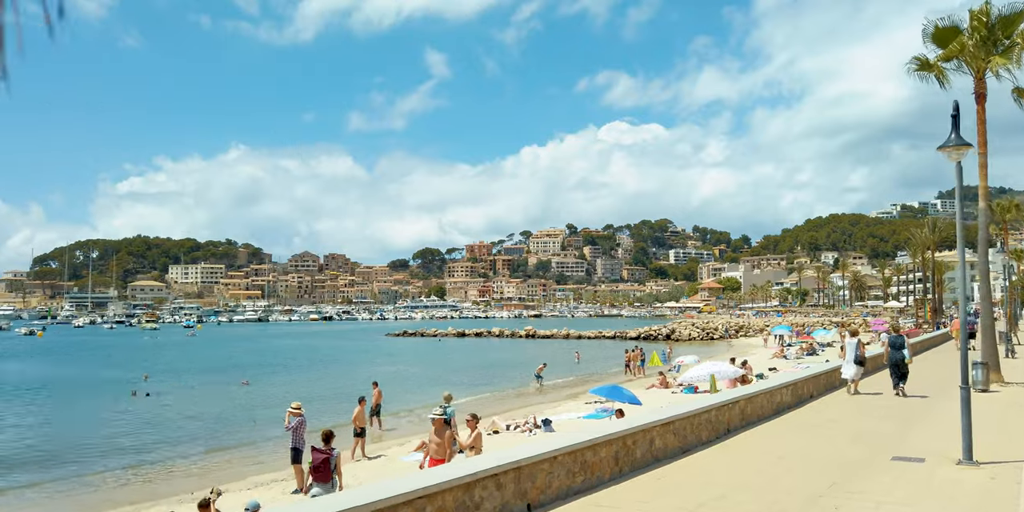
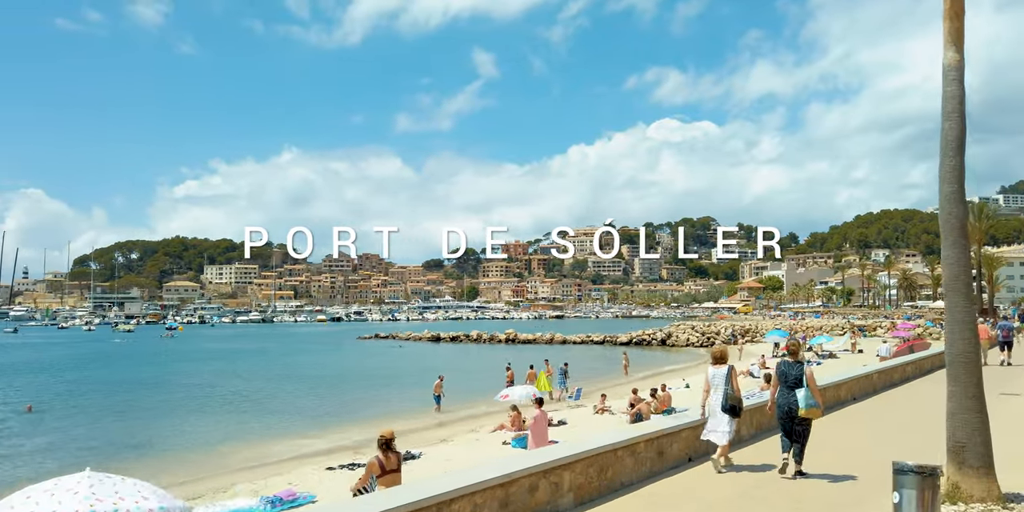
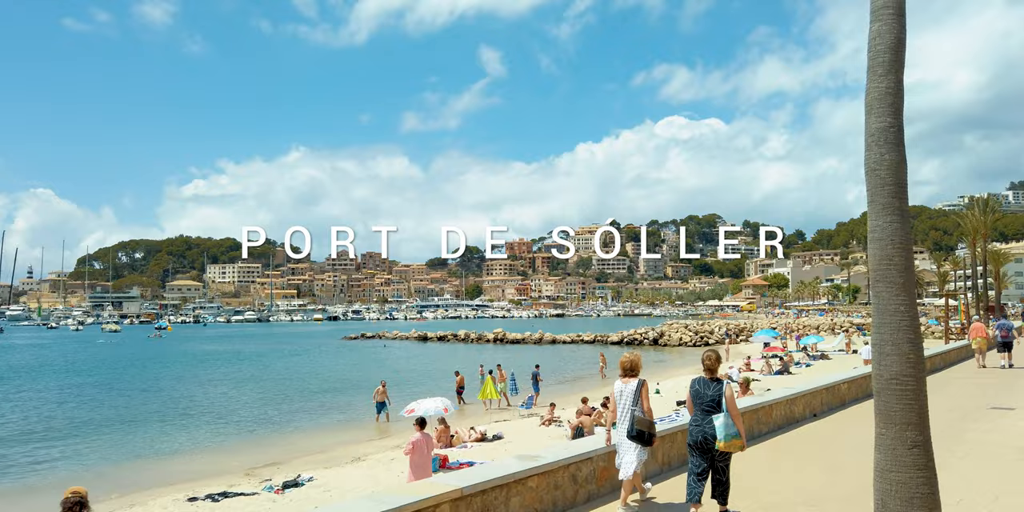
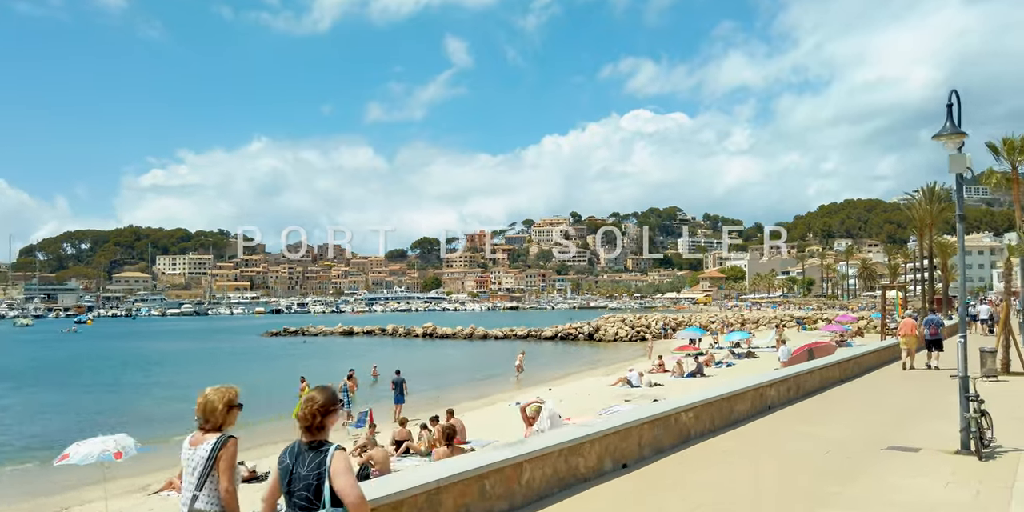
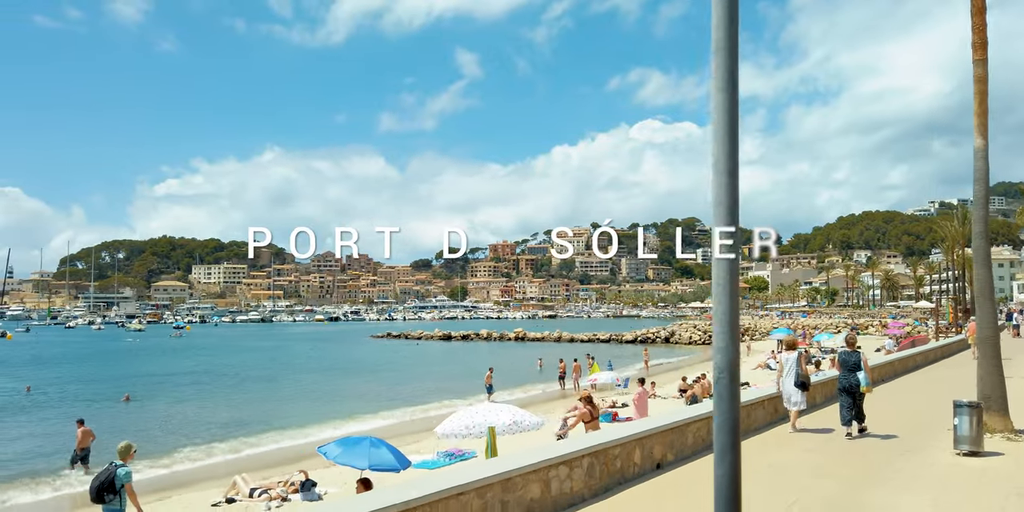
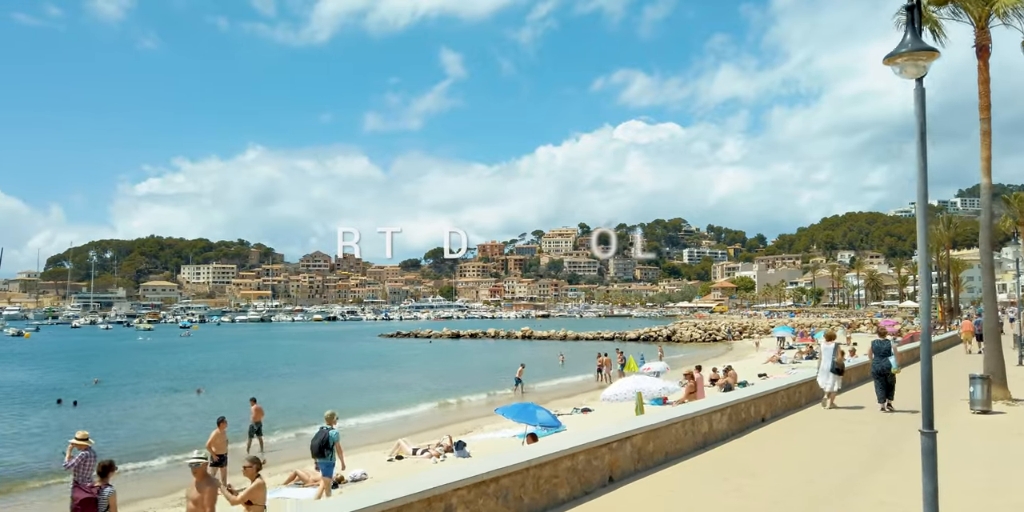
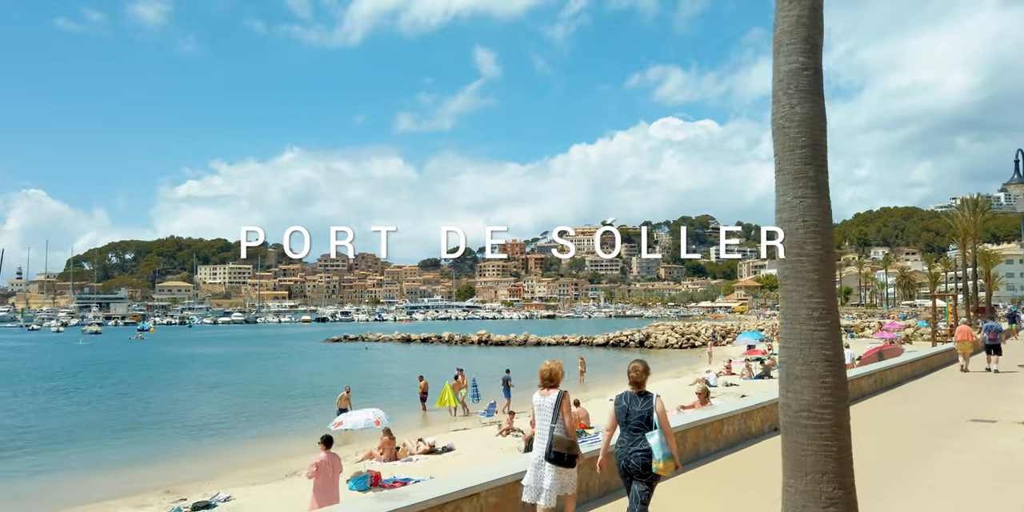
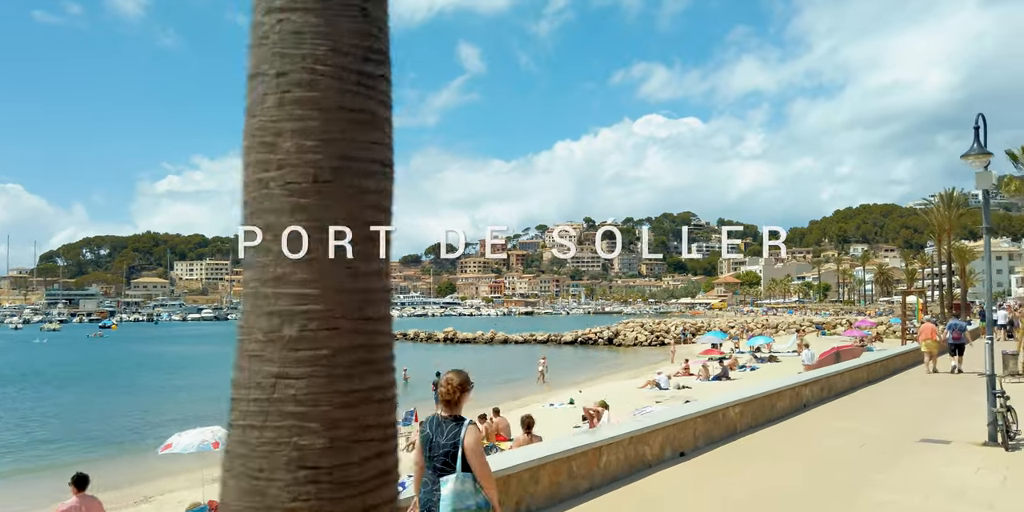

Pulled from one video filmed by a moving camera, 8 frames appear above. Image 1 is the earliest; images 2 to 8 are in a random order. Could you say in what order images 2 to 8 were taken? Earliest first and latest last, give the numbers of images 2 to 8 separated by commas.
6, 5, 2, 3, 7, 8, 4
